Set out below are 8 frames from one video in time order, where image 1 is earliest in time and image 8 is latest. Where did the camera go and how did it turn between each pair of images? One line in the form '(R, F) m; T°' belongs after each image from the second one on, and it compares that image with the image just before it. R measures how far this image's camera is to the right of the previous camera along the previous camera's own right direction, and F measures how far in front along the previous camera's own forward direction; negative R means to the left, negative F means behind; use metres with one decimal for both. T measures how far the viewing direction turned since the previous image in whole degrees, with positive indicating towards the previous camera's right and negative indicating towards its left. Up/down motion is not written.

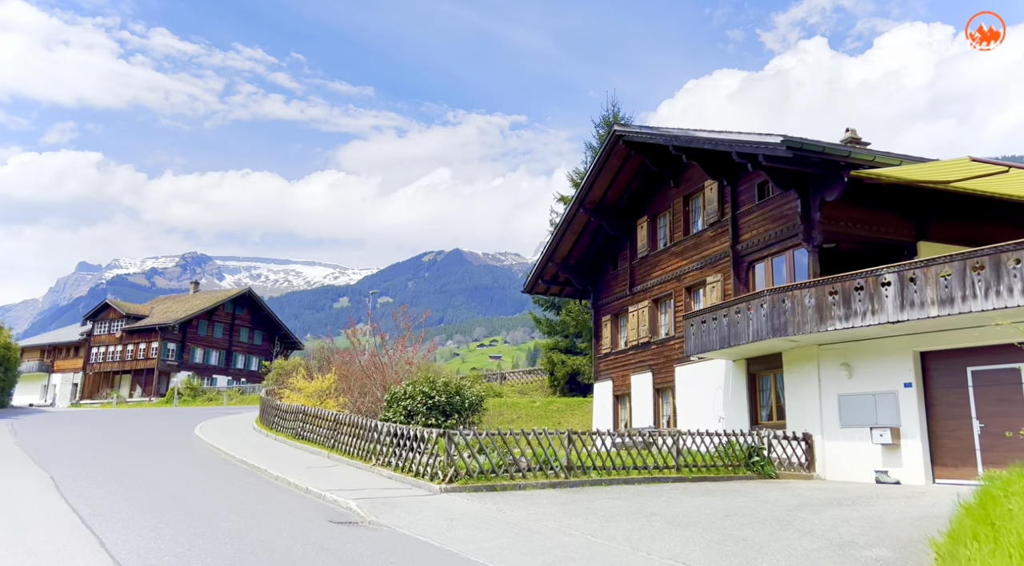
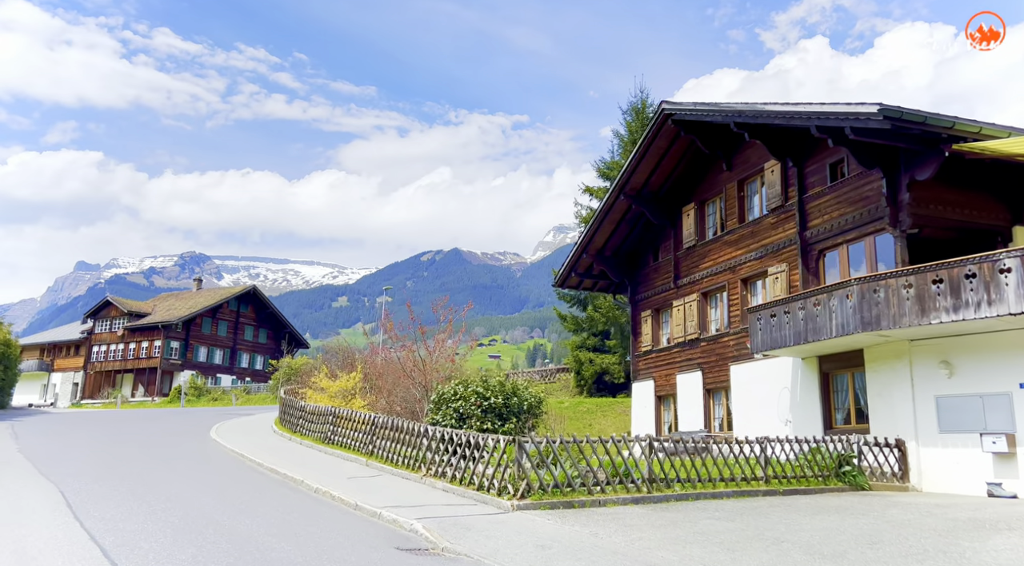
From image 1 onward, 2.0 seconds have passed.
(-1.2, +1.9) m; 0°
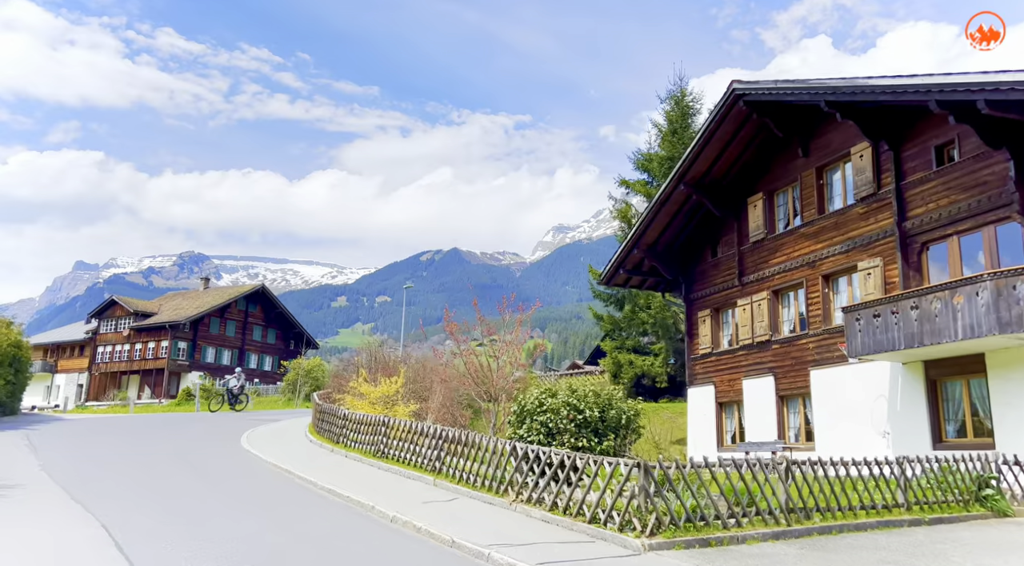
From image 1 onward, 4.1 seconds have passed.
(-1.6, +2.0) m; 0°
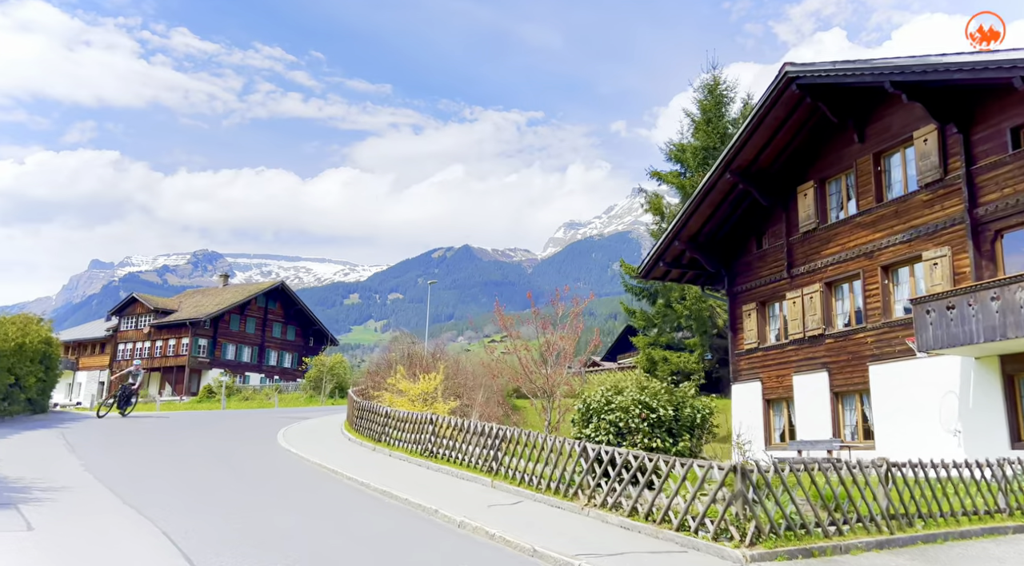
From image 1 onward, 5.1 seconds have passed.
(-0.8, +0.8) m; -1°
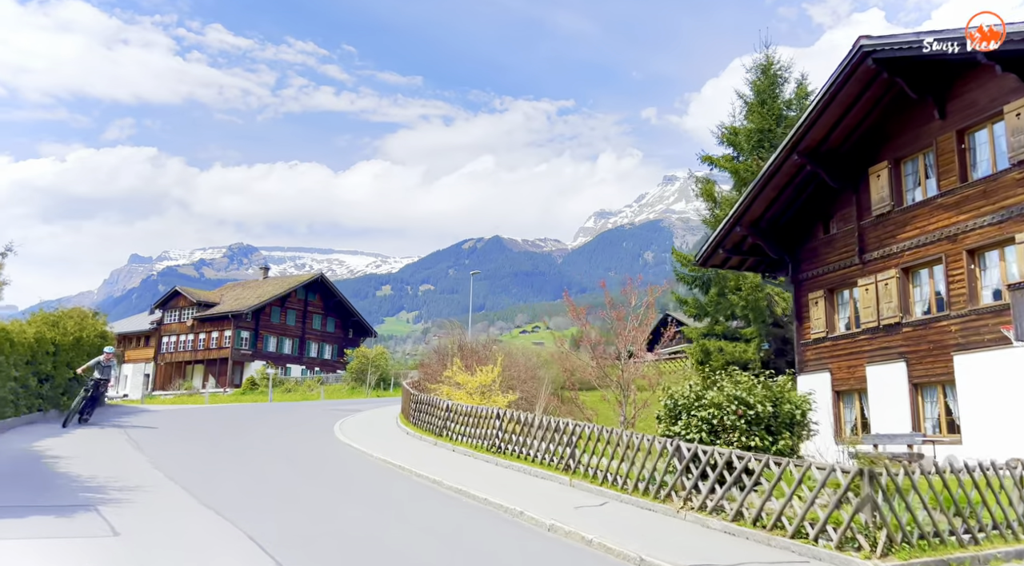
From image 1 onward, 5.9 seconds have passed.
(-0.7, +0.7) m; -2°
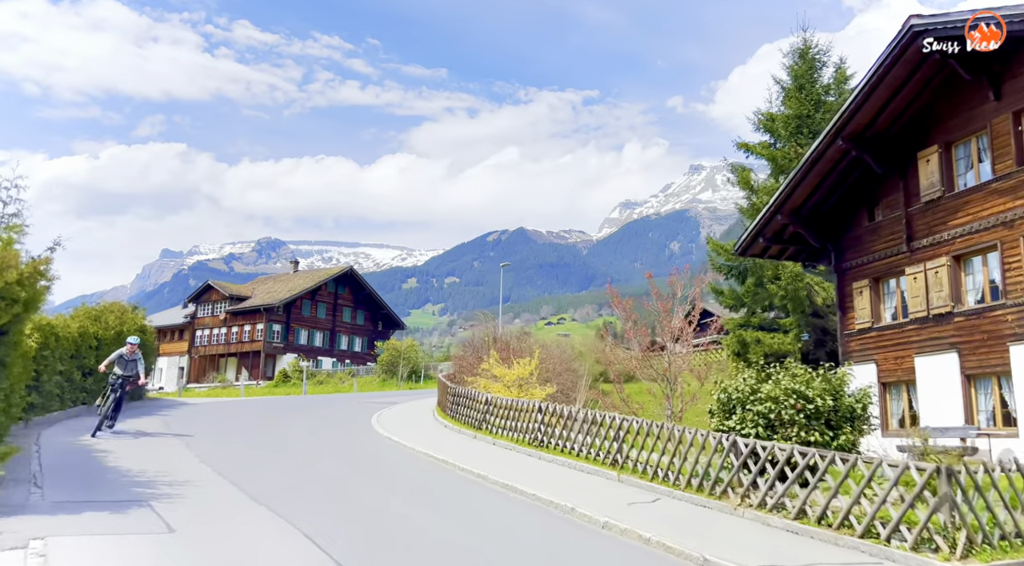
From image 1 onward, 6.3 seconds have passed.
(-0.3, +0.3) m; -2°
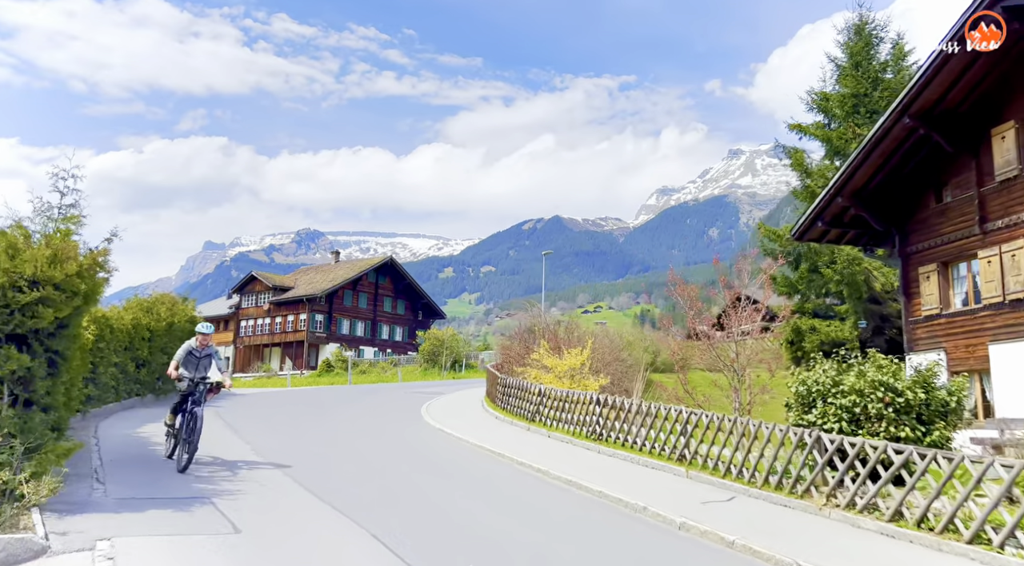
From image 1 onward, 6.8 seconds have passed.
(-0.4, +0.5) m; -3°
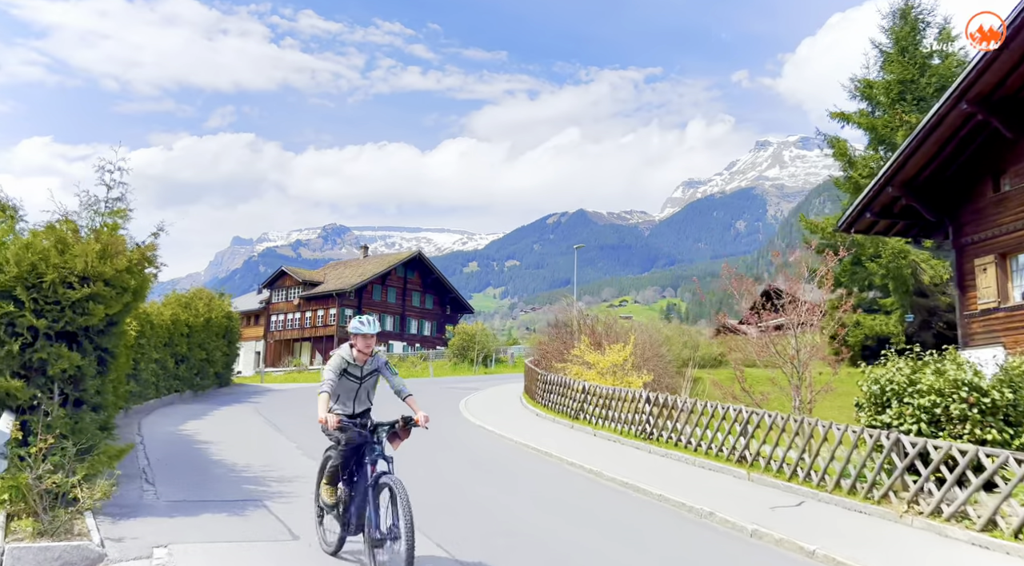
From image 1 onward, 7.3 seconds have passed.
(-0.4, +0.4) m; -2°
